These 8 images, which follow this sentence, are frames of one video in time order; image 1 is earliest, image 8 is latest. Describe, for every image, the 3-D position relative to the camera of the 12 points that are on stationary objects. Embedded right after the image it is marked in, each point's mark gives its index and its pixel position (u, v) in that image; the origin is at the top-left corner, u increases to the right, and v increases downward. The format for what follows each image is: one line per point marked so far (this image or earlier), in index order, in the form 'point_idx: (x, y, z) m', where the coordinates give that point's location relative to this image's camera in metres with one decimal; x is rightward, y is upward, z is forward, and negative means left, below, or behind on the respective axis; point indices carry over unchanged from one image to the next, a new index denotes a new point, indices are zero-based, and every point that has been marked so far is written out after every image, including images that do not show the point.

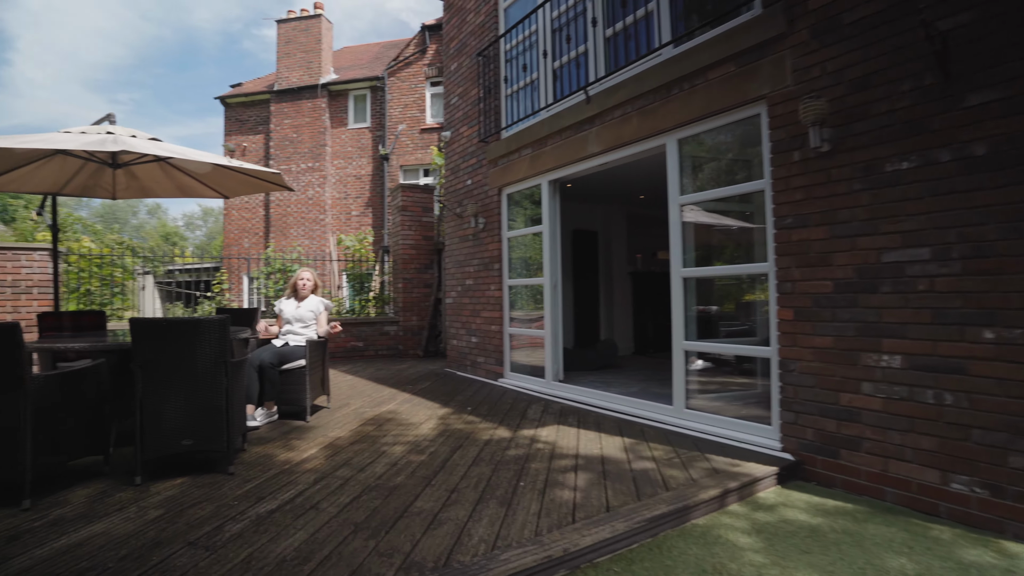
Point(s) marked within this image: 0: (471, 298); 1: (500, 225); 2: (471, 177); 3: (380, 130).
0: (-0.4, -0.1, +6.2) m
1: (-0.1, +0.7, +5.7) m
2: (-0.5, +1.3, +6.3) m
3: (-3.4, +4.1, +13.3) m
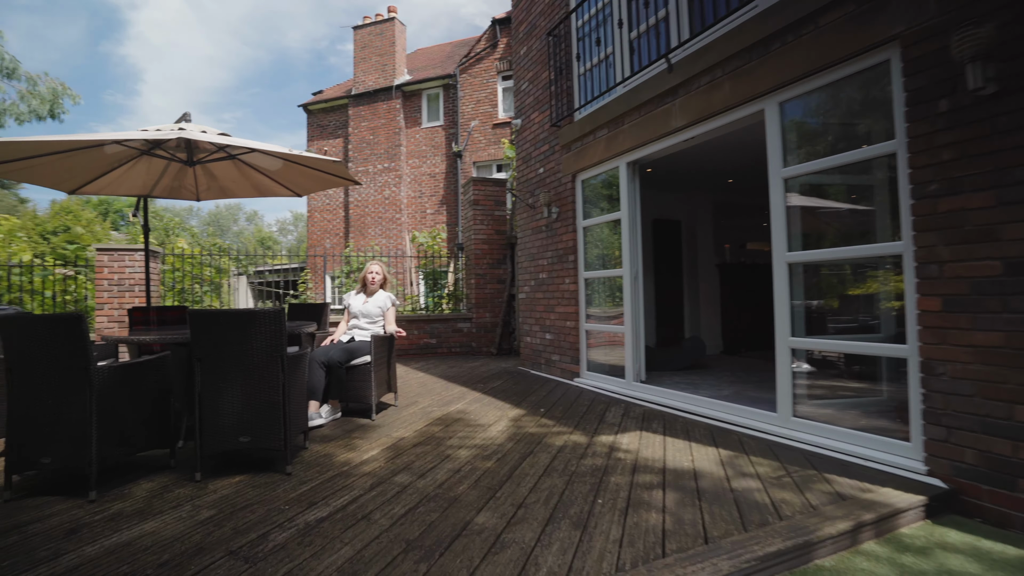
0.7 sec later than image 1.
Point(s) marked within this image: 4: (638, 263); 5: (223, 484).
0: (+0.4, -0.1, +5.9) m
1: (+0.7, +0.8, +5.4) m
2: (+0.4, +1.4, +6.0) m
3: (-1.5, +4.1, +13.3) m
4: (+1.1, +0.2, +4.7) m
5: (-1.4, -1.0, +2.5) m
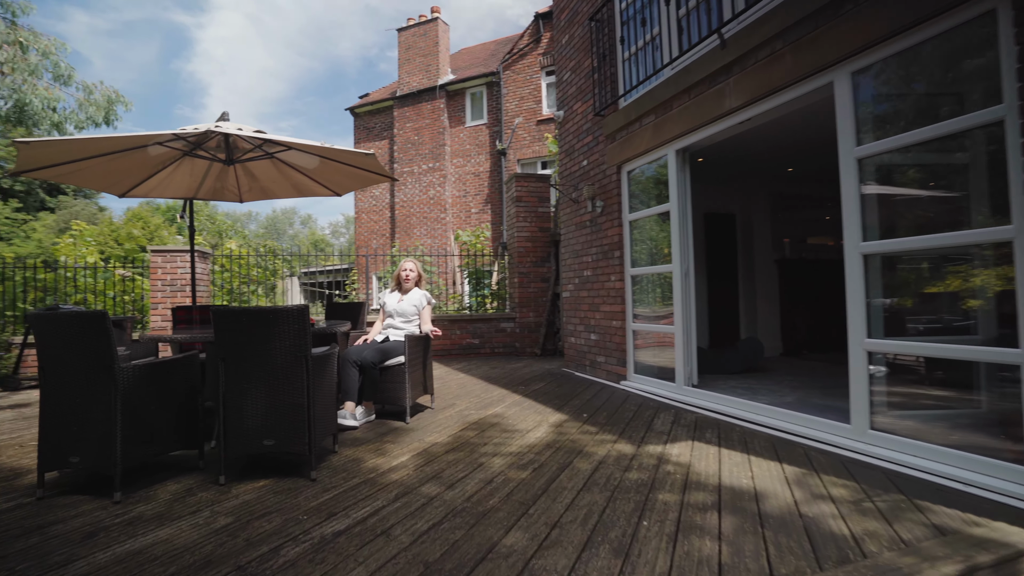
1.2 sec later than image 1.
0: (+0.9, 0.0, +5.6) m
1: (+1.1, +0.8, +5.1) m
2: (+0.8, +1.4, +5.7) m
3: (-0.4, +4.2, +13.2) m
4: (+1.5, +0.3, +4.4) m
5: (-1.3, -1.0, +2.5) m
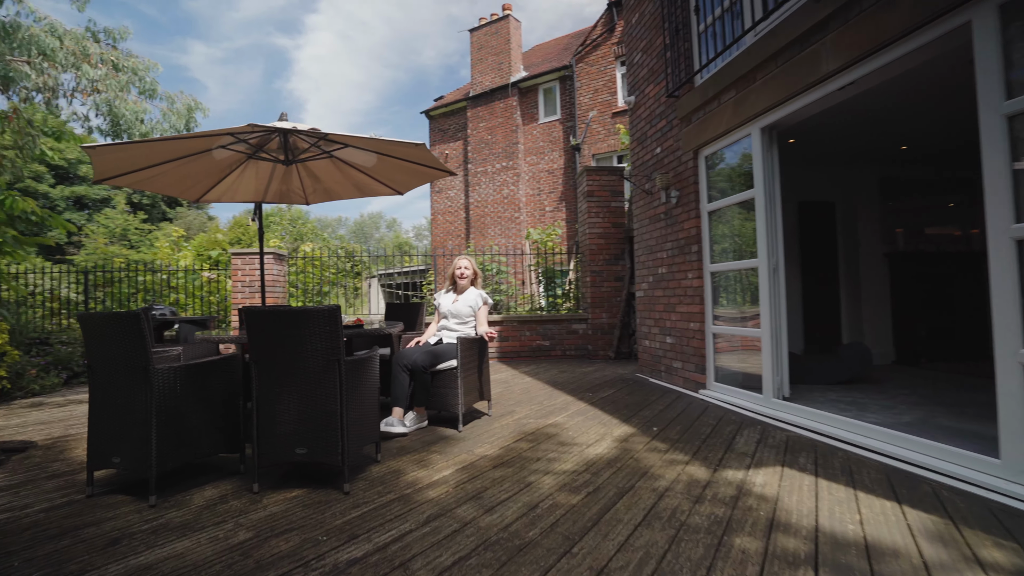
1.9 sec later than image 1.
0: (+1.5, 0.0, +5.1) m
1: (+1.6, +0.8, +4.5) m
2: (+1.5, +1.4, +5.2) m
3: (+1.4, +4.2, +12.8) m
4: (+2.0, +0.3, +3.8) m
5: (-1.1, -1.0, +2.3) m
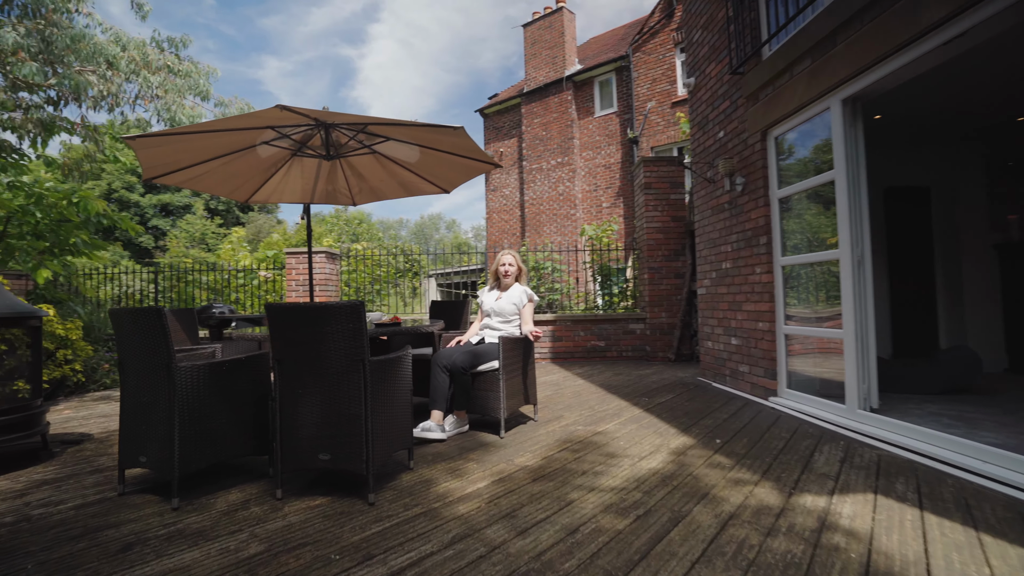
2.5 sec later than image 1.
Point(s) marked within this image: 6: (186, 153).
0: (+2.0, 0.0, +4.7) m
1: (+2.0, +0.8, +4.1) m
2: (+1.9, +1.5, +4.8) m
3: (+2.7, +4.2, +12.3) m
4: (+2.3, +0.3, +3.3) m
5: (-0.9, -0.9, +2.2) m
6: (-2.4, +1.0, +3.7) m
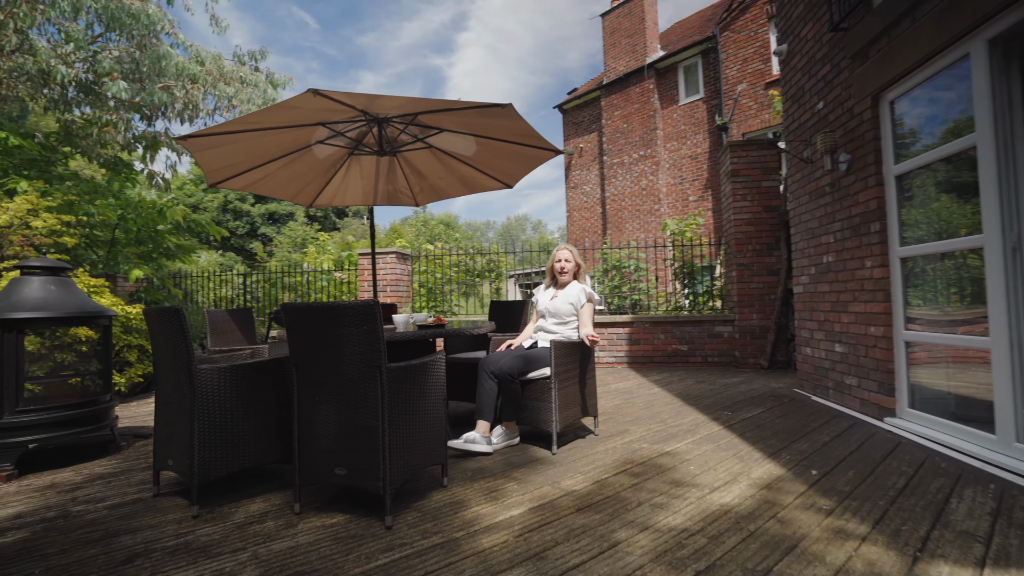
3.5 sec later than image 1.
0: (+2.5, 0.0, +4.0) m
1: (+2.4, +0.9, +3.4) m
2: (+2.5, +1.5, +4.1) m
3: (+4.5, +4.2, +11.4) m
4: (+2.5, +0.3, +2.6) m
5: (-0.8, -0.9, +2.0) m
6: (-2.0, +1.0, +3.8) m
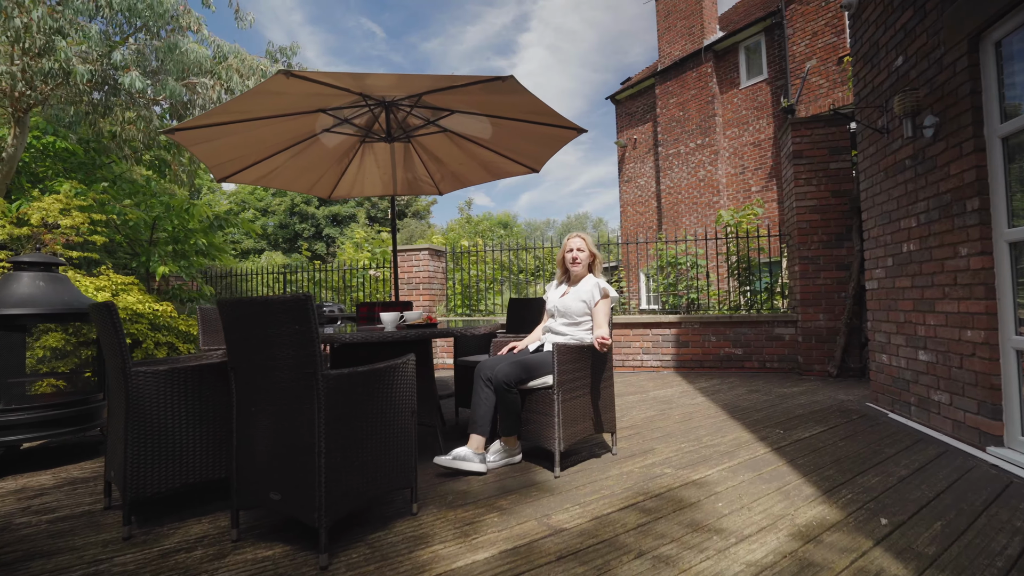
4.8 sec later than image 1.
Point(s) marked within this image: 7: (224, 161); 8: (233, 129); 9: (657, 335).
0: (+2.6, +0.1, +3.3) m
1: (+2.4, +0.9, +2.7) m
2: (+2.6, +1.5, +3.4) m
3: (+5.4, +4.3, +10.4) m
4: (+2.4, +0.4, +1.9) m
5: (-0.9, -0.9, +1.7) m
6: (-1.9, +1.0, +3.6) m
7: (-2.1, +0.9, +3.7) m
8: (-1.8, +1.0, +3.3) m
9: (+1.7, -0.6, +6.1) m
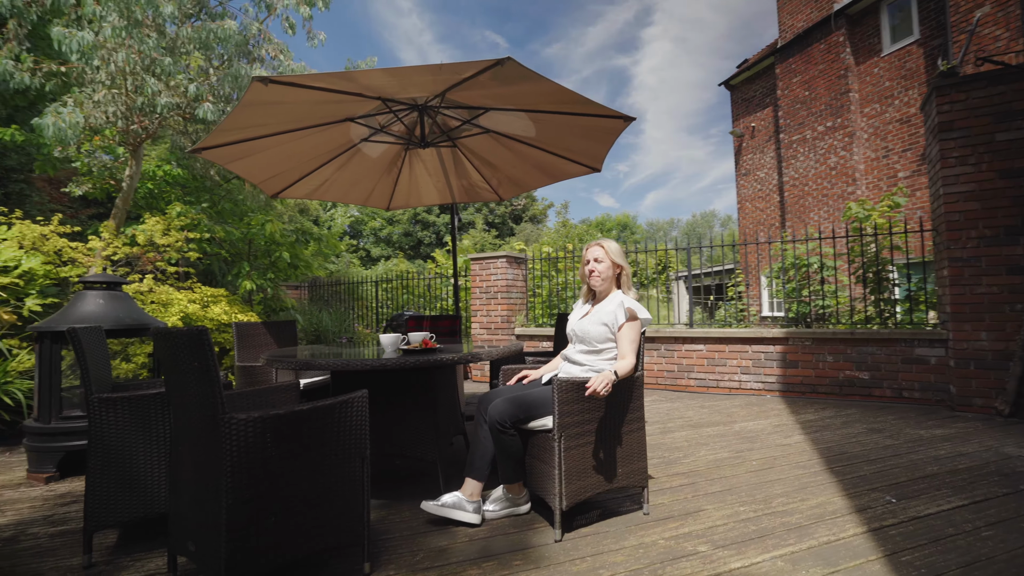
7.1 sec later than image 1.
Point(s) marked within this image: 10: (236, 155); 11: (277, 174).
0: (+2.7, 0.0, +2.2) m
1: (+2.4, +0.8, +1.7) m
2: (+2.7, +1.5, +2.4) m
3: (+7.1, +4.2, +8.5) m
4: (+2.2, +0.3, +0.9) m
5: (-1.1, -1.0, +1.5) m
6: (-1.6, +0.9, +3.6) m
7: (-1.7, +0.8, +3.7) m
8: (-1.6, +0.9, +3.3) m
9: (+2.5, -0.6, +5.2) m
10: (-1.8, +0.9, +3.3) m
11: (-1.7, +0.8, +3.7) m
